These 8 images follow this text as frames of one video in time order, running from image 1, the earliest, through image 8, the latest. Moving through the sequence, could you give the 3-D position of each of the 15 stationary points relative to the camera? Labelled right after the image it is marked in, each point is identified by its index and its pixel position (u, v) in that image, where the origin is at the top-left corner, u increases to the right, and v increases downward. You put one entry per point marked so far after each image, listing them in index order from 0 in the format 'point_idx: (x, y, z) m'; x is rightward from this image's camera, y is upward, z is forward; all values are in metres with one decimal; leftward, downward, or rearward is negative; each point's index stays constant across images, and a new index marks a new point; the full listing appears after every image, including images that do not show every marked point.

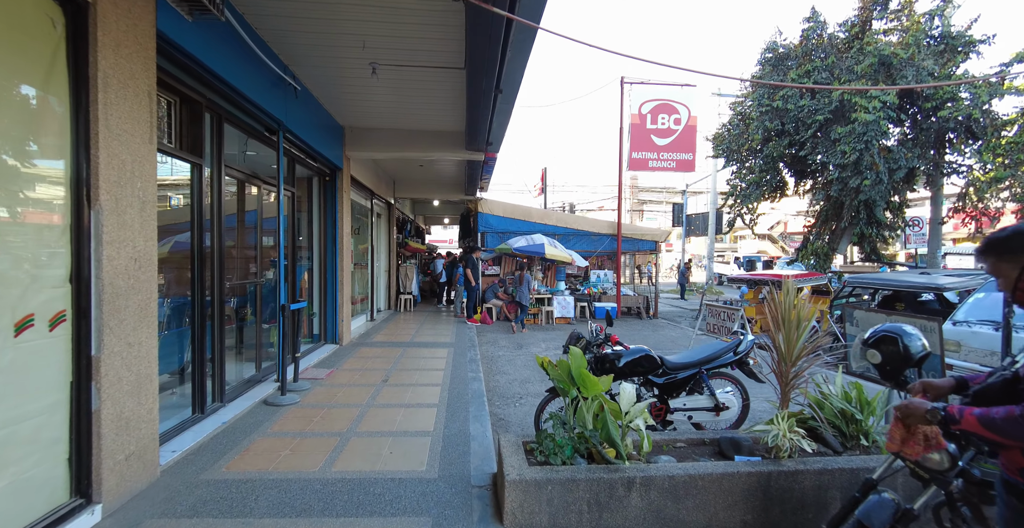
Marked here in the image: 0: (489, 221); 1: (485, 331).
0: (-0.7, +1.3, +12.1) m
1: (-0.6, -1.6, +9.4) m
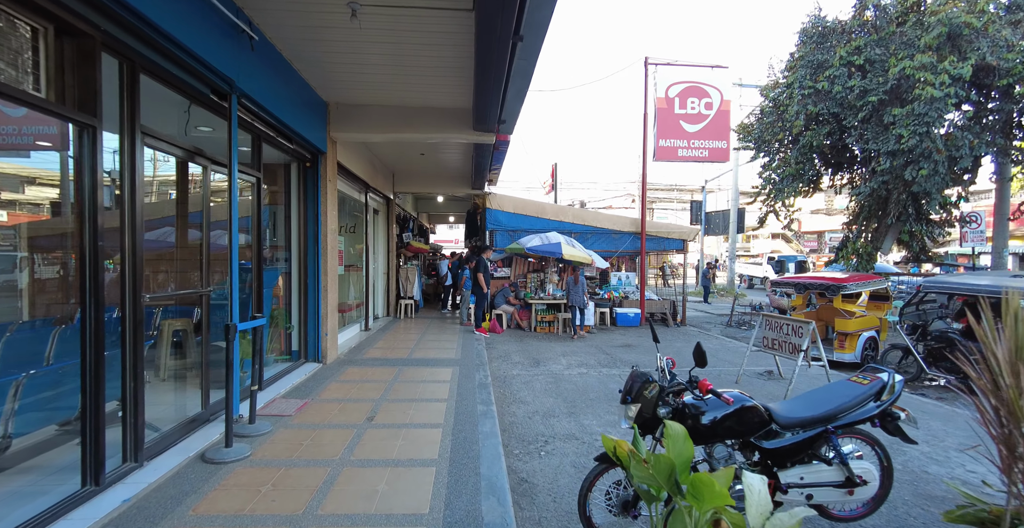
0: (-0.4, +1.3, +10.9) m
1: (-0.3, -1.6, +8.3) m
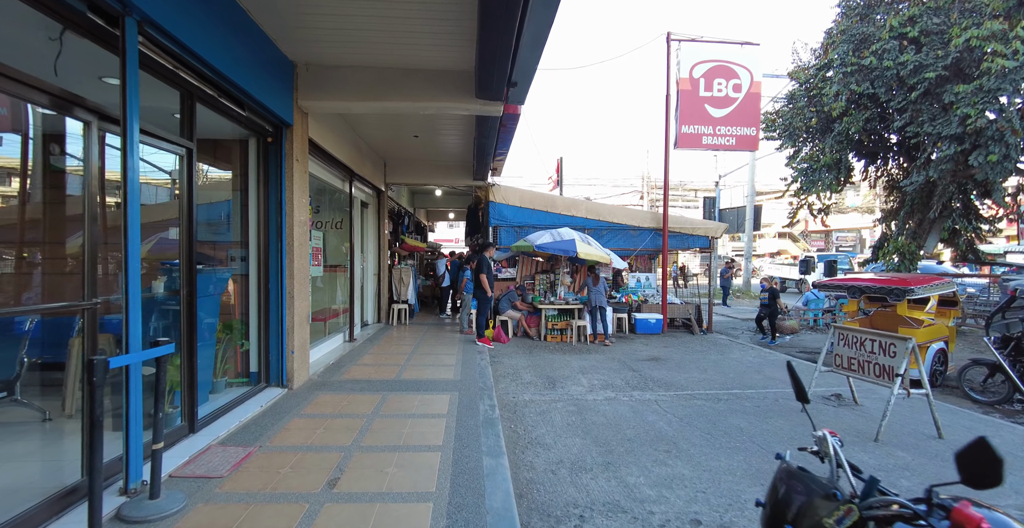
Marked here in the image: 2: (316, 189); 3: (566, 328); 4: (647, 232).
0: (-0.2, +1.3, +9.8) m
1: (-0.2, -1.6, +7.1) m
2: (-3.1, +1.2, +6.2) m
3: (+1.2, -1.4, +8.6) m
4: (+3.5, +0.8, +10.2) m
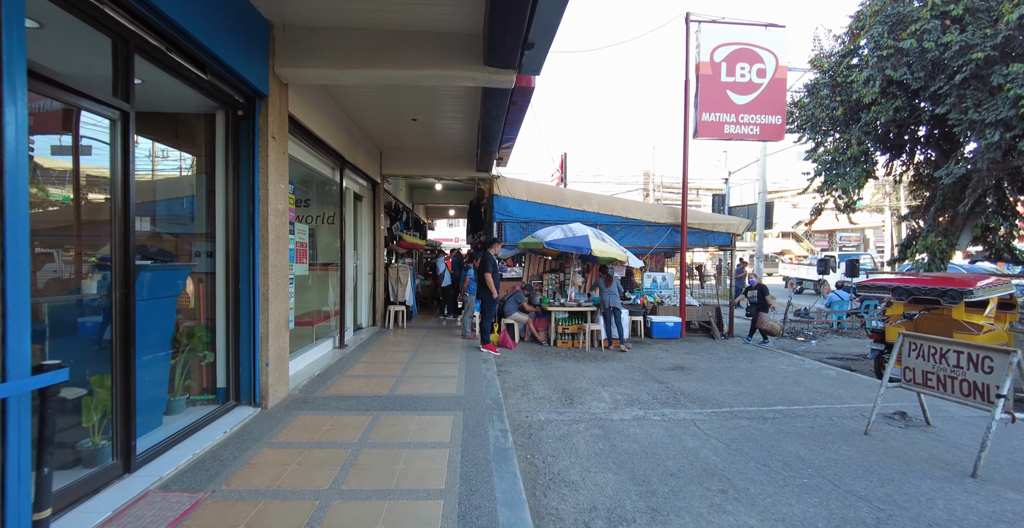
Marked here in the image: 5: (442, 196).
0: (-0.1, +1.3, +9.0) m
1: (-0.1, -1.6, +6.4) m
2: (-3.0, +1.2, +5.5) m
3: (+1.3, -1.4, +7.9) m
4: (+3.6, +0.9, +9.5) m
5: (-2.3, +2.3, +13.2) m
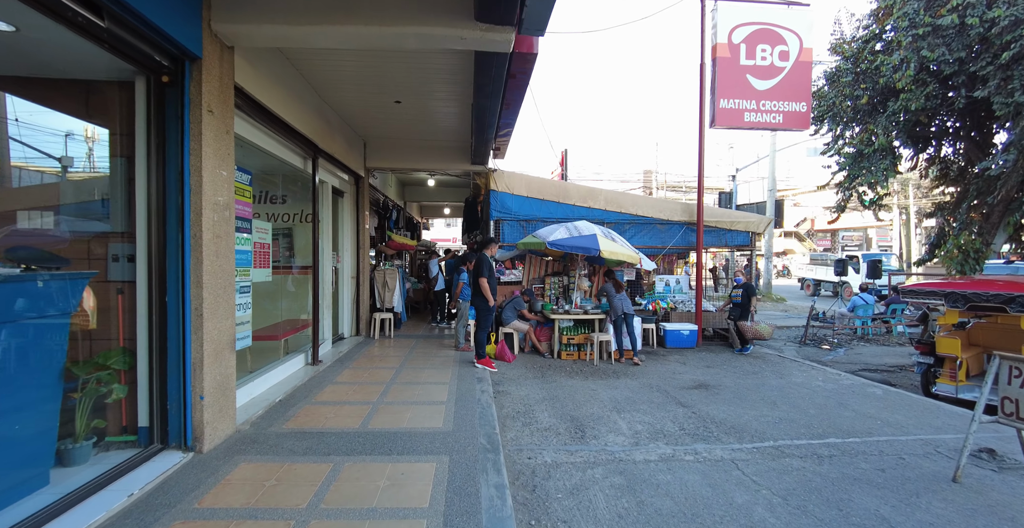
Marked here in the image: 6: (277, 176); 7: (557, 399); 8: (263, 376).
0: (-0.1, +1.3, +8.2) m
1: (-0.1, -1.6, +5.6) m
2: (-3.0, +1.2, +4.6) m
3: (+1.3, -1.4, +7.0) m
4: (+3.6, +0.8, +8.7) m
5: (-2.4, +2.2, +12.4) m
6: (-3.0, +1.2, +5.2) m
7: (+0.6, -1.7, +5.0) m
8: (-2.9, -1.3, +4.7) m
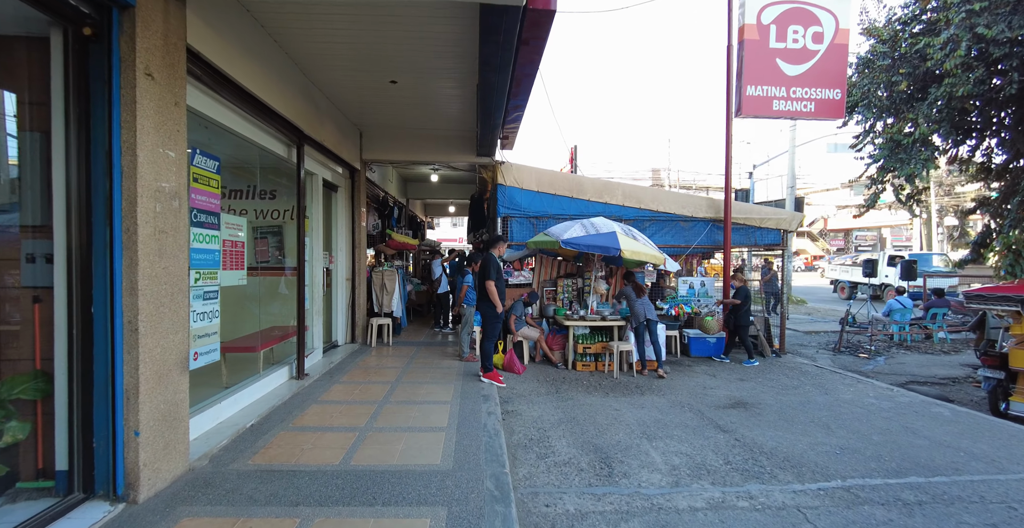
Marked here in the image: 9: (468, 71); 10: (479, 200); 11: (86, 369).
0: (0.0, +1.2, +7.5) m
1: (+0.1, -1.7, +4.9) m
2: (-2.9, +1.2, +4.0) m
3: (+1.4, -1.4, +6.3) m
4: (+3.8, +0.8, +7.9) m
5: (-2.1, +2.2, +11.7) m
6: (-2.9, +1.1, +4.5) m
7: (+0.7, -1.7, +4.3) m
8: (-2.8, -1.3, +4.1) m
9: (-0.6, +2.4, +5.2) m
10: (-0.8, +1.6, +9.8) m
11: (-2.6, -0.6, +2.5) m
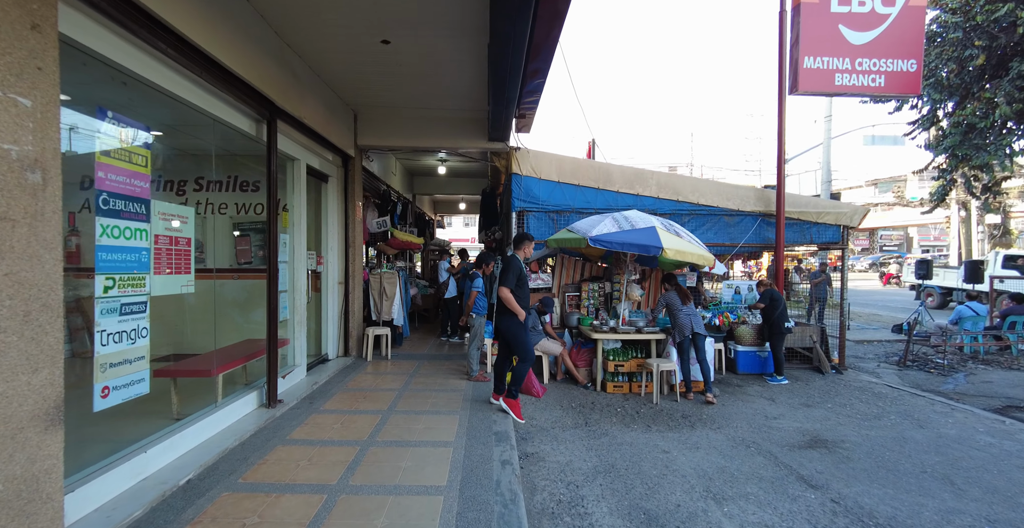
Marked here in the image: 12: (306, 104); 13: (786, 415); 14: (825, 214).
0: (+0.3, +1.2, +6.6) m
1: (+0.2, -1.7, +3.9) m
2: (-2.7, +1.1, +3.1) m
3: (+1.7, -1.4, +5.3) m
4: (+4.1, +0.8, +6.8) m
5: (-1.7, +2.2, +10.8) m
6: (-2.7, +1.1, +3.6) m
7: (+0.9, -1.7, +3.3) m
8: (-2.7, -1.3, +3.2) m
9: (-0.4, +2.4, +4.2) m
10: (-0.5, +1.6, +8.8) m
11: (-2.5, -0.6, +1.6) m
12: (-2.5, +1.9, +4.8) m
13: (+3.3, -1.8, +4.8) m
14: (+5.5, +0.9, +6.9) m
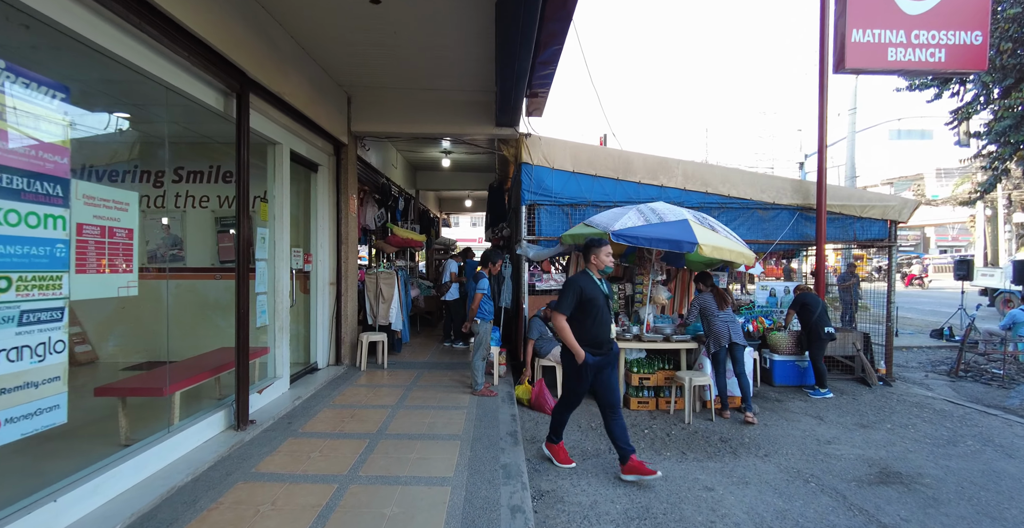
0: (+0.5, +1.2, +5.9) m
1: (+0.3, -1.7, +3.3) m
2: (-2.6, +1.2, +2.6) m
3: (+1.8, -1.4, +4.6) m
4: (+4.2, +0.8, +6.1) m
5: (-1.5, +2.2, +10.2) m
6: (-2.6, +1.1, +3.1) m
7: (+0.9, -1.7, +2.6) m
8: (-2.6, -1.3, +2.6) m
9: (-0.3, +2.4, +3.6) m
10: (-0.3, +1.6, +8.2) m
11: (-2.5, -0.6, +1.0) m
12: (-2.4, +1.9, +4.2) m
13: (+3.4, -1.8, +4.1) m
14: (+5.6, +0.9, +6.2) m
